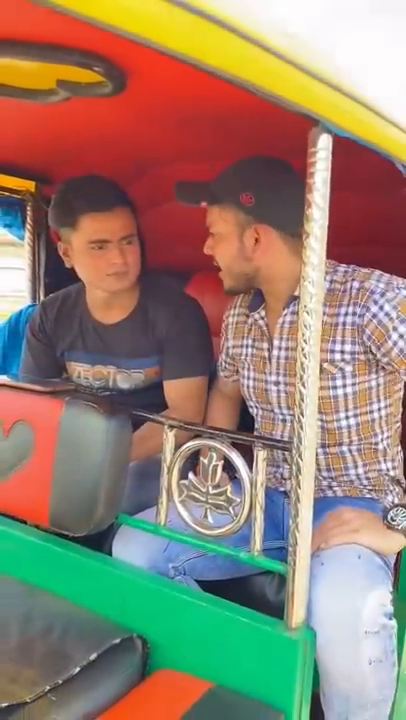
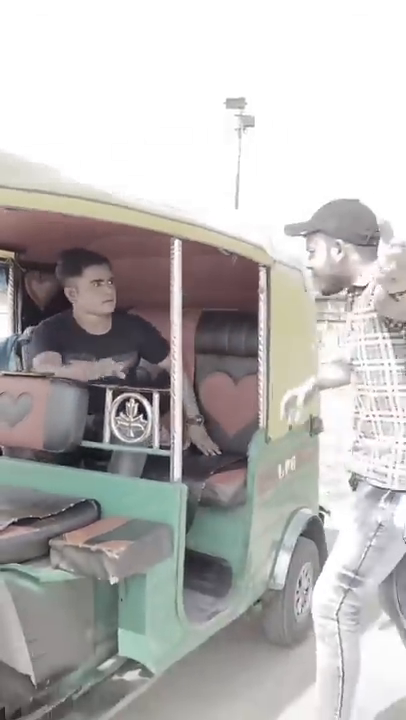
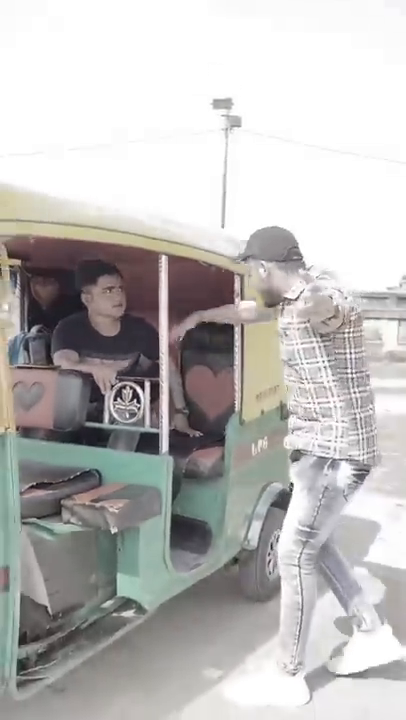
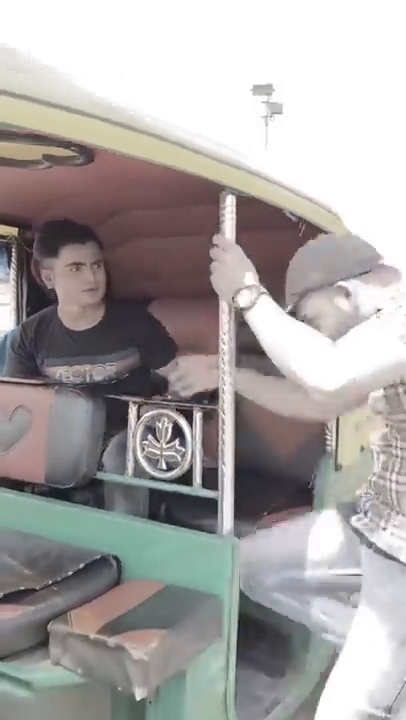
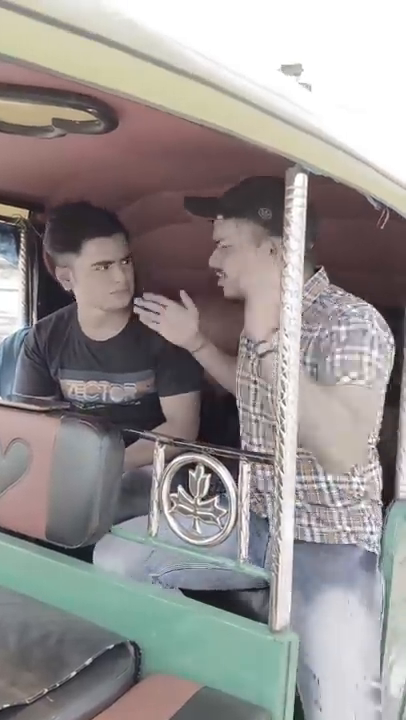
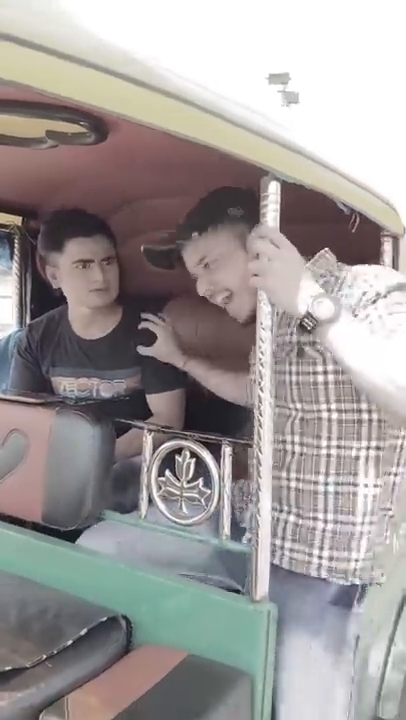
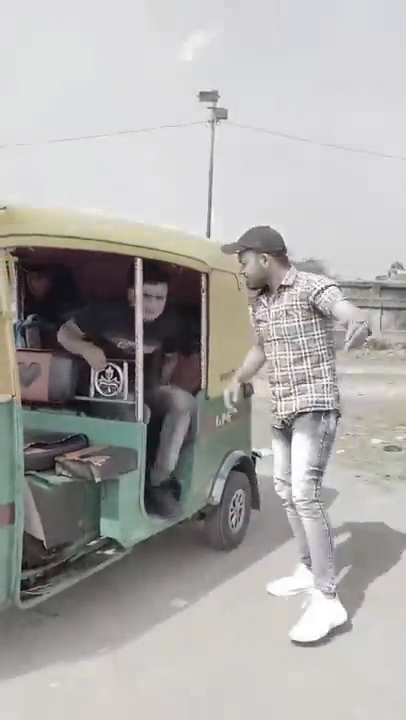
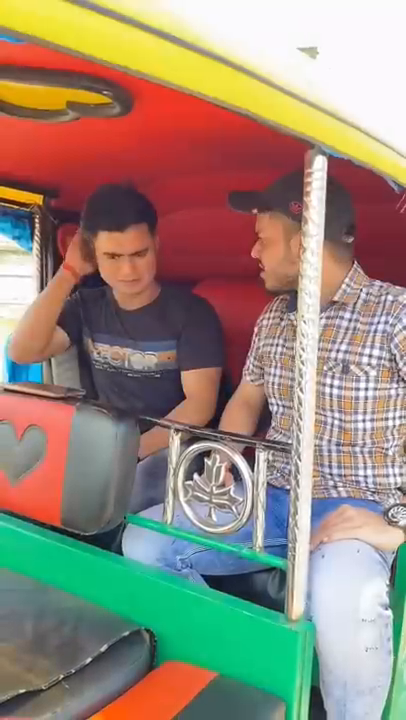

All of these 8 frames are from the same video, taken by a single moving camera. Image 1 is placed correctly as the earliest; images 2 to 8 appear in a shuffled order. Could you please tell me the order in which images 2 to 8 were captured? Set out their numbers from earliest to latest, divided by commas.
8, 5, 6, 4, 2, 3, 7
